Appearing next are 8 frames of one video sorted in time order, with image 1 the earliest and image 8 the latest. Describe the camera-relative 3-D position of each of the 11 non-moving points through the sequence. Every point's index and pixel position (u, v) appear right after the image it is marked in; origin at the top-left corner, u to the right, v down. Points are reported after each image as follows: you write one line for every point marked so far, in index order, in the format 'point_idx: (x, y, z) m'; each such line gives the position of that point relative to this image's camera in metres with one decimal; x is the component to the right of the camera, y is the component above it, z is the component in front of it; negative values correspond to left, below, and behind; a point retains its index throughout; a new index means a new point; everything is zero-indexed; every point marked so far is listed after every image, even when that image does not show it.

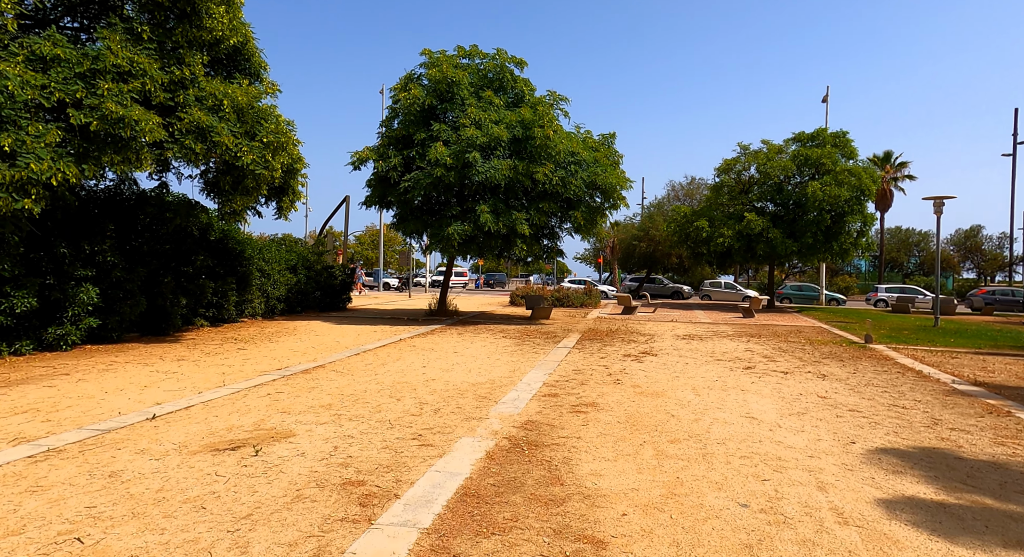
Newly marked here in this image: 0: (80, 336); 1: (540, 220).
0: (-7.6, -1.0, +11.3) m
1: (+0.8, +1.6, +17.5) m
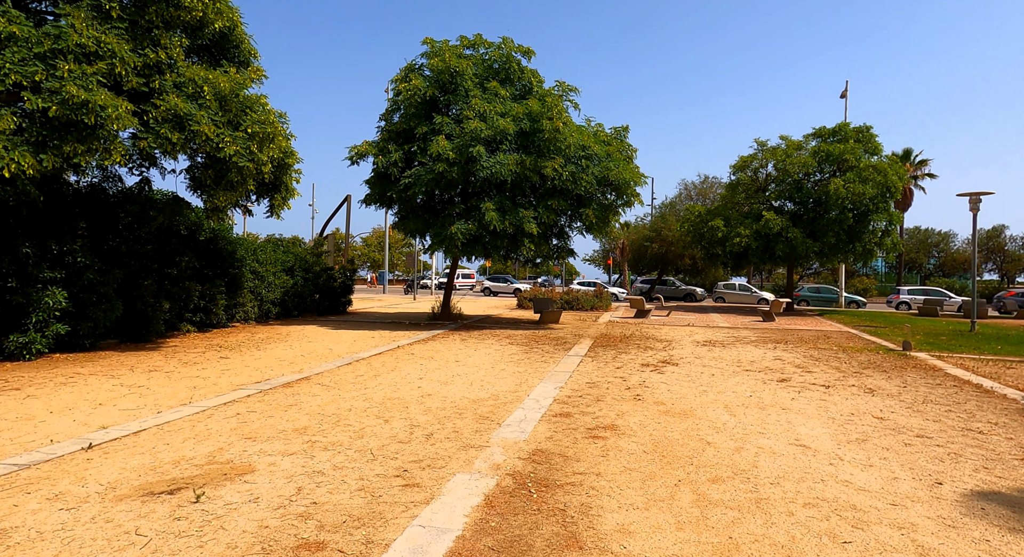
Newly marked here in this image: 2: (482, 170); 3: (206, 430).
0: (-7.5, -1.1, +10.4) m
1: (+0.9, +1.5, +16.5) m
2: (-0.7, +2.6, +15.6) m
3: (-2.8, -1.4, +5.9) m
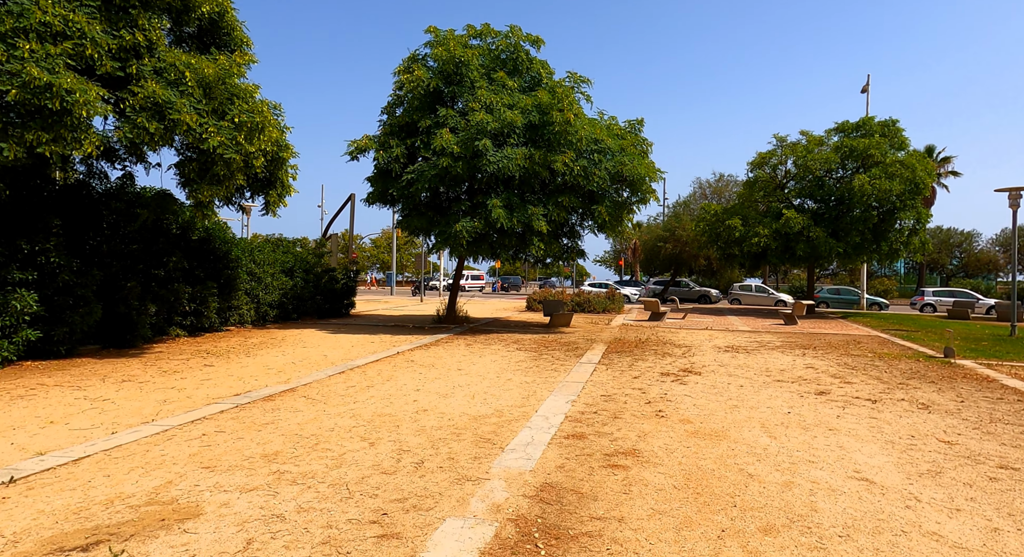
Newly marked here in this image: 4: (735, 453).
0: (-7.4, -1.1, +9.6) m
1: (+1.1, +1.5, +15.6) m
2: (-0.5, +2.6, +14.7) m
3: (-2.8, -1.4, +5.1) m
4: (+1.8, -1.4, +5.2) m
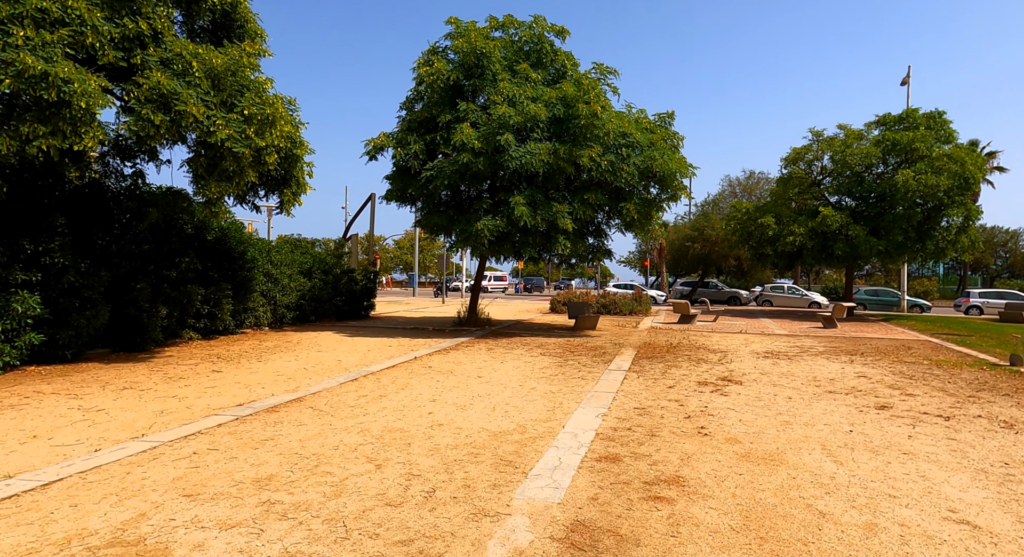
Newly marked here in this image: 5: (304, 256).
0: (-7.0, -1.1, +9.2) m
1: (+1.7, +1.5, +14.9) m
2: (0.0, +2.6, +14.1) m
3: (-2.6, -1.4, +4.5) m
4: (+2.0, -1.4, +4.5) m
5: (-5.8, +0.6, +18.1) m
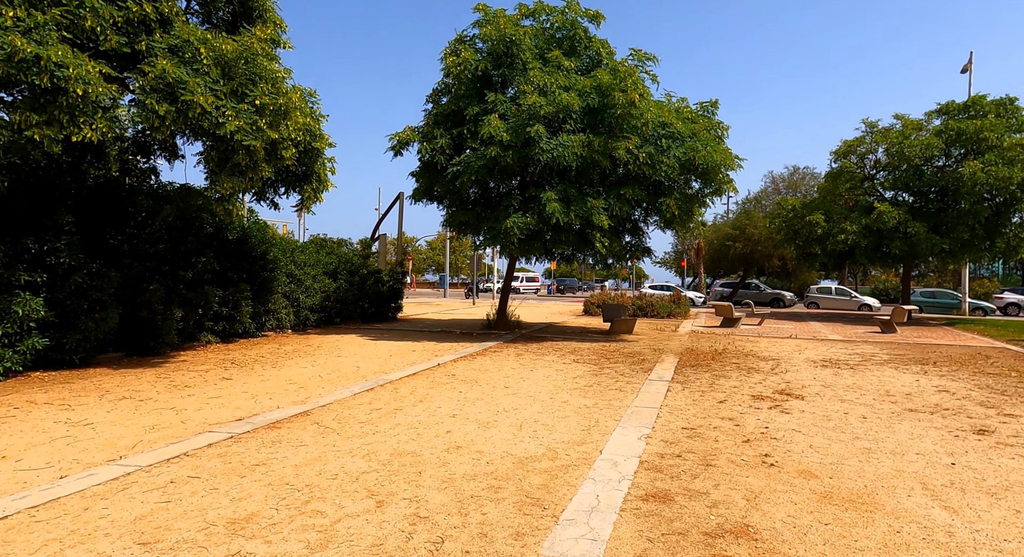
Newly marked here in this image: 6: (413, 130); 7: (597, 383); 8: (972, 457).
0: (-6.6, -1.1, +8.7) m
1: (+2.4, +1.5, +13.9) m
2: (+0.6, +2.6, +13.2) m
3: (-2.4, -1.4, +3.8) m
4: (+2.1, -1.4, +3.5) m
5: (-5.0, +0.6, +17.5) m
6: (-2.2, +3.4, +14.6) m
7: (+1.2, -1.5, +9.0) m
8: (+3.6, -1.4, +5.0) m
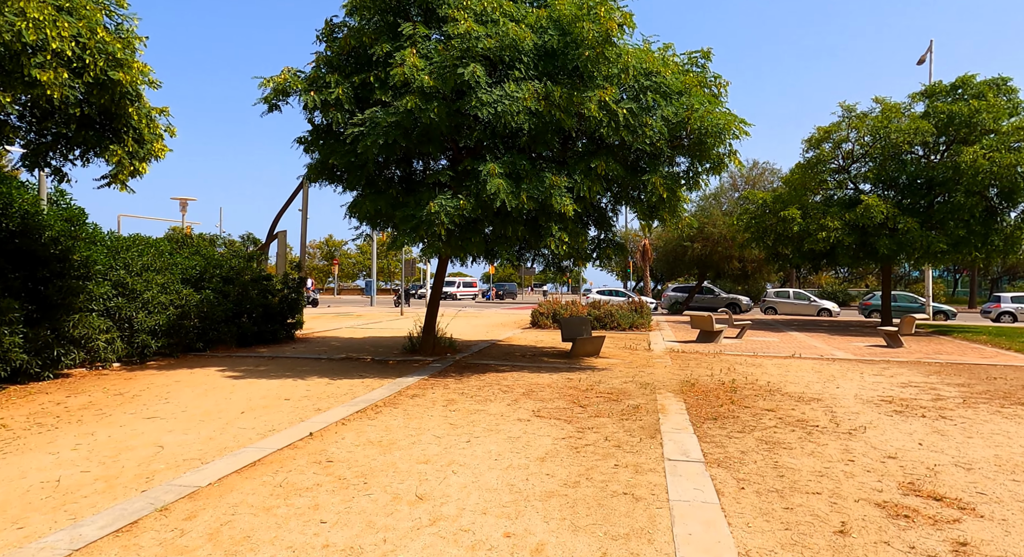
0: (-7.2, -1.3, +4.0) m
1: (+1.2, +1.4, +10.1) m
2: (-0.4, +2.4, +9.2) m
3: (-2.5, -1.5, -0.5) m
4: (+2.0, -1.5, -0.3) m
5: (-6.4, +0.4, +12.9) m
6: (-3.4, +3.2, +10.3) m
7: (+0.6, -1.5, +5.1) m
8: (+3.3, -1.4, +1.3) m
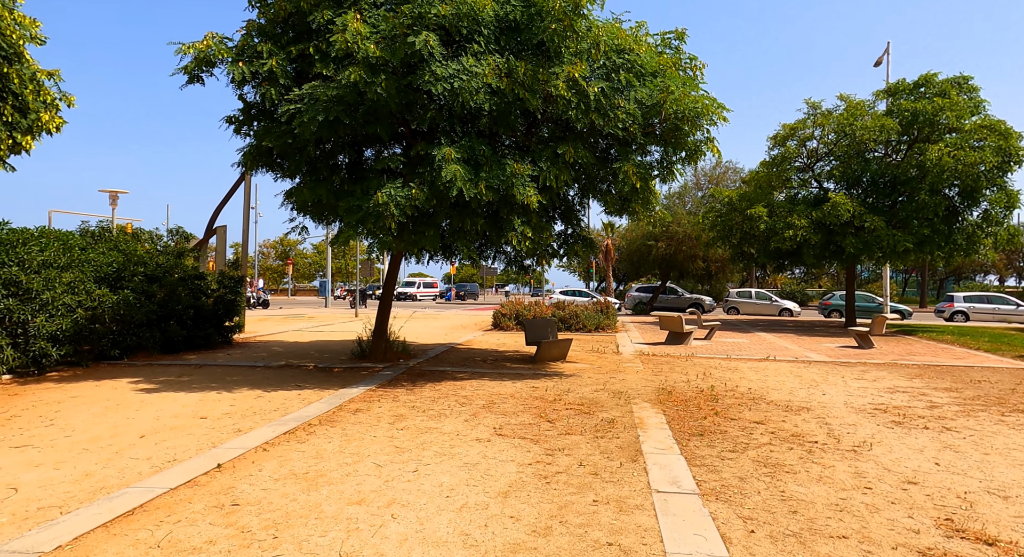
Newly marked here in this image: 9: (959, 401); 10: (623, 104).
0: (-7.4, -1.2, +2.5) m
1: (+0.6, +1.4, +9.1) m
2: (-1.0, +2.5, +8.1) m
3: (-2.4, -1.4, -1.7) m
4: (+2.1, -1.4, -1.2) m
5: (-7.1, +0.5, +11.4) m
6: (-4.0, +3.3, +9.1) m
7: (+0.3, -1.5, +4.1) m
8: (+3.3, -1.4, +0.5) m
9: (+5.8, -1.4, +8.3) m
10: (+1.6, +2.5, +9.2) m
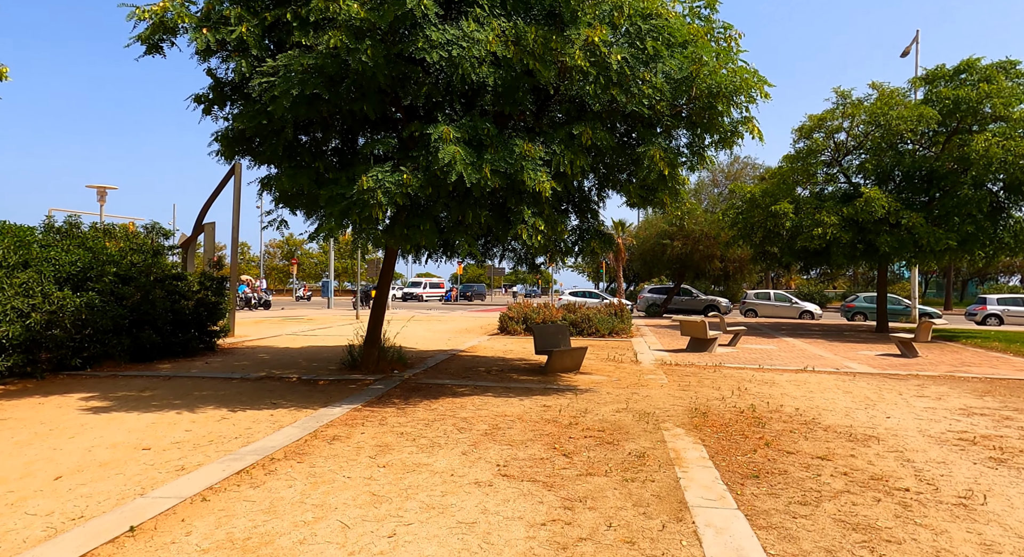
0: (-7.4, -1.2, +1.3) m
1: (+0.7, +1.4, +7.8) m
2: (-0.9, +2.5, +6.9) m
3: (-2.5, -1.4, -3.0) m
4: (+2.0, -1.4, -2.5) m
5: (-7.0, +0.4, +10.3) m
6: (-3.9, +3.3, +7.8) m
7: (+0.3, -1.5, +2.8) m
8: (+3.2, -1.4, -0.9) m
9: (+5.8, -1.5, +6.9) m
10: (+1.7, +2.5, +7.9) m
